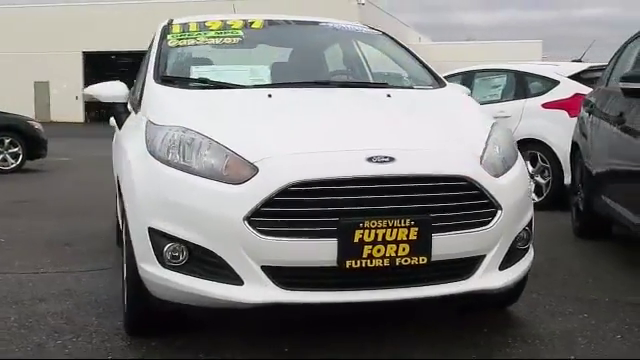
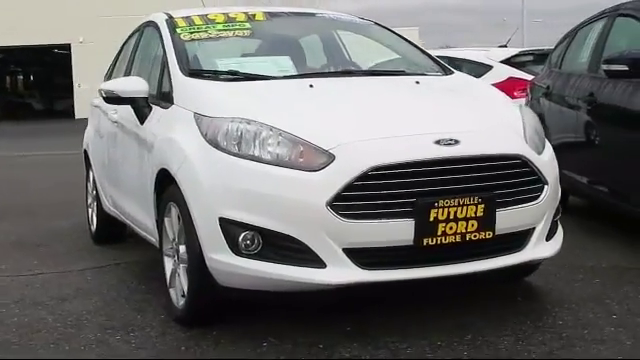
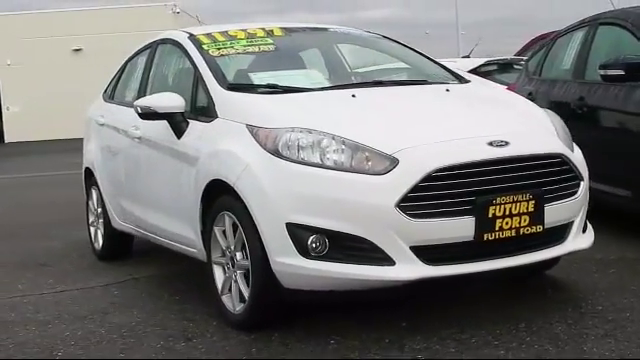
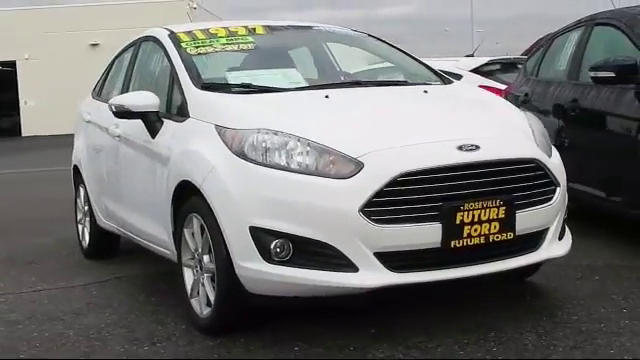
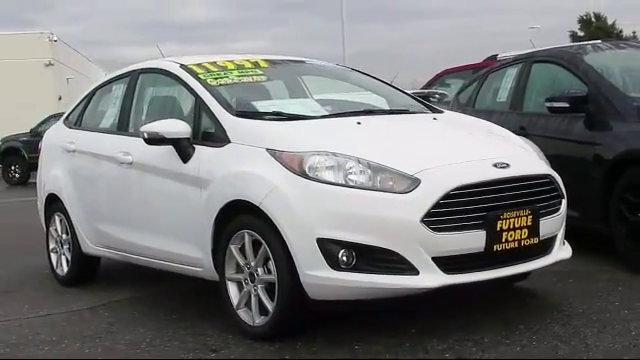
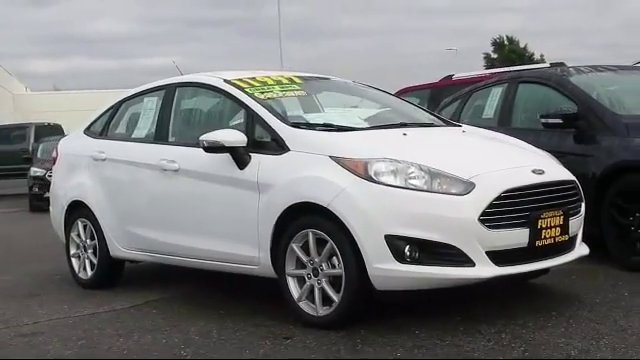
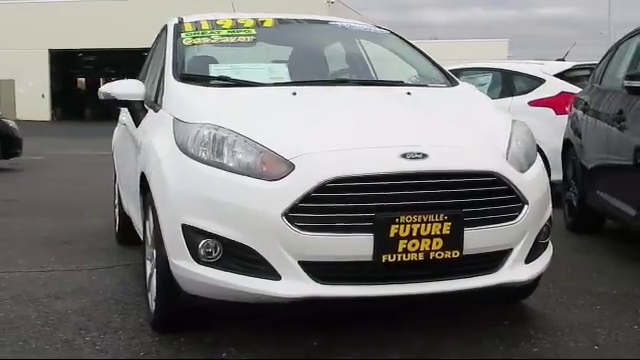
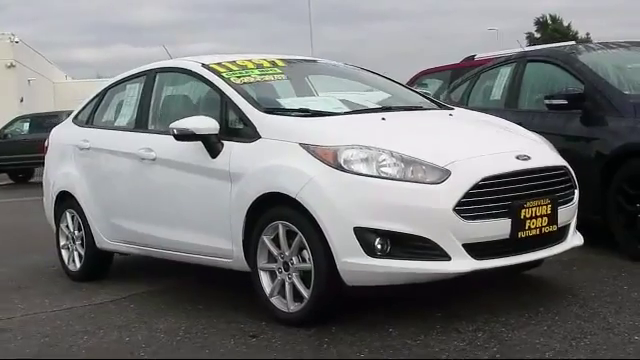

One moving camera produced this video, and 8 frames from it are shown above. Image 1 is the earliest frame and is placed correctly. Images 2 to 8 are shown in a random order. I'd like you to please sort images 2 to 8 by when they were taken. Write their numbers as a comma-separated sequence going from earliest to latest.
7, 2, 4, 3, 5, 8, 6
